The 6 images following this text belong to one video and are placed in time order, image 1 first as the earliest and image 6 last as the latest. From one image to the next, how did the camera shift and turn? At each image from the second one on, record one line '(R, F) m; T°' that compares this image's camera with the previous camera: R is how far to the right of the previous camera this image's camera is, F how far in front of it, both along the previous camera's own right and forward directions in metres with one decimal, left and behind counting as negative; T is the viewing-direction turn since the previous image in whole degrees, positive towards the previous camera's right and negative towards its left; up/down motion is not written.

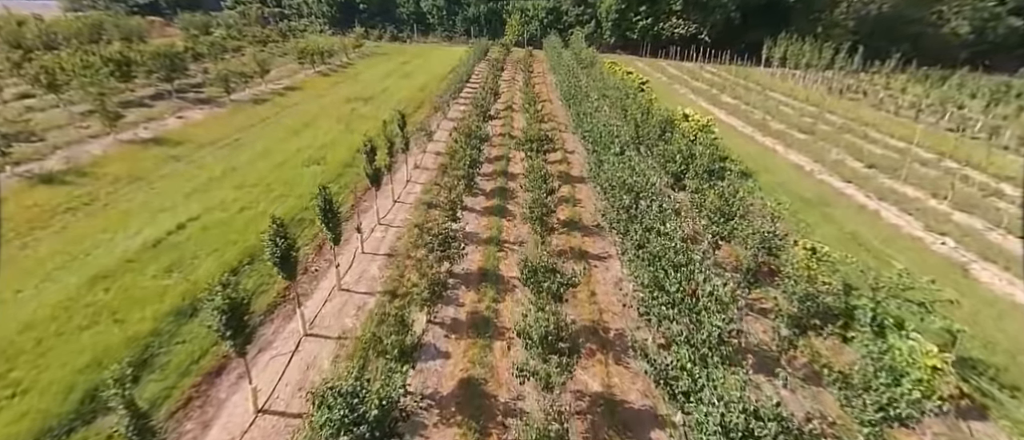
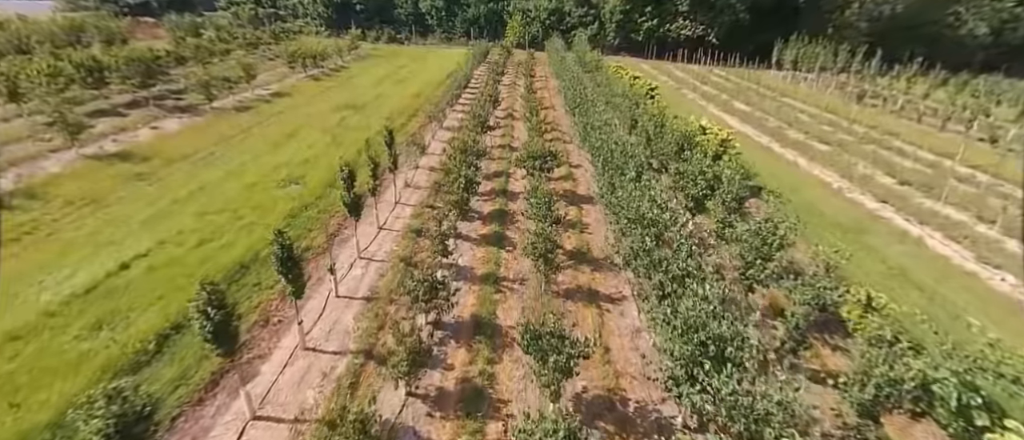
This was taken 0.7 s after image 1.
(+0.1, +2.2) m; 0°
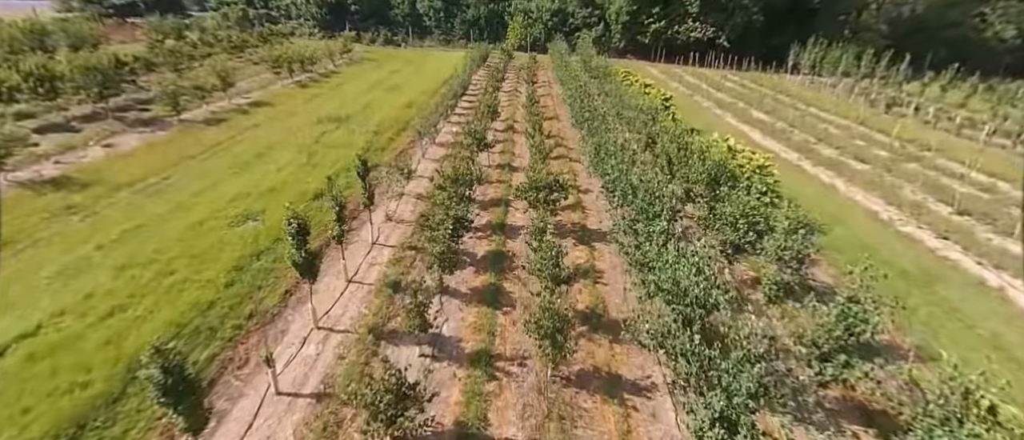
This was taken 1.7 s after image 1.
(+0.1, +3.1) m; 0°
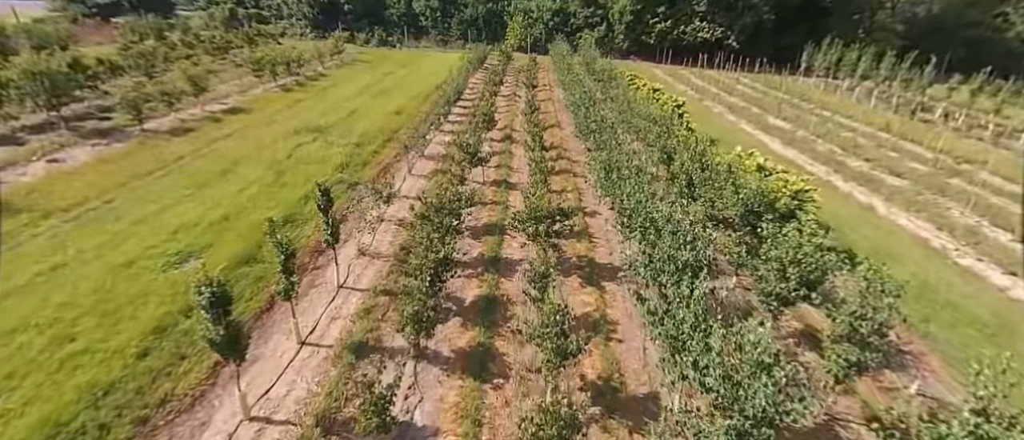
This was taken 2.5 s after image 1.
(+0.2, +2.7) m; 0°
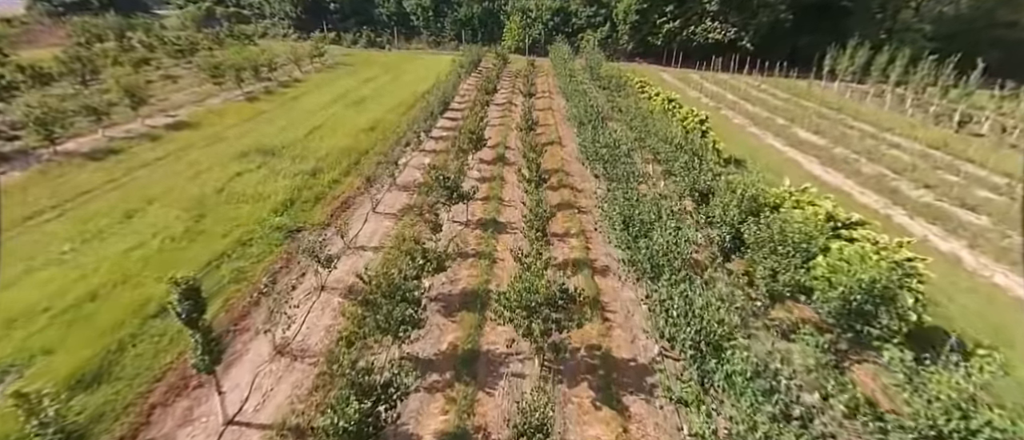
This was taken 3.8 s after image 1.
(+0.4, +4.6) m; 0°
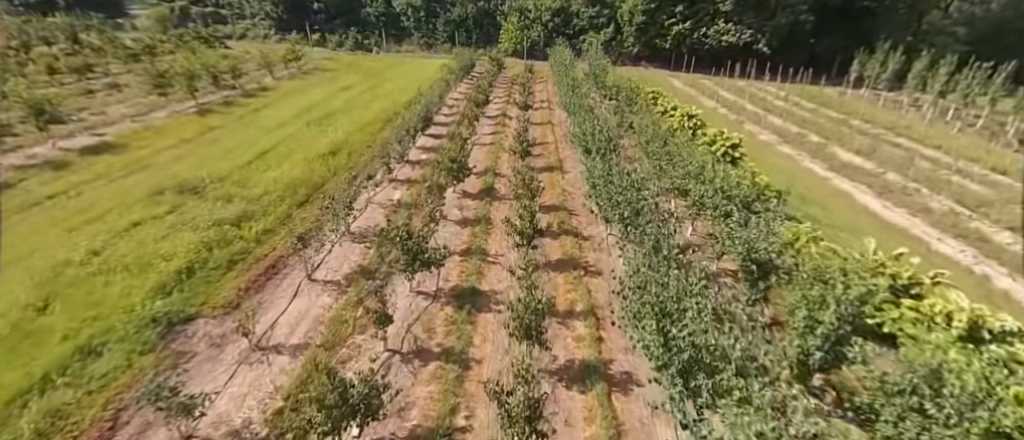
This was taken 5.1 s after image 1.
(+0.5, +4.7) m; 0°
